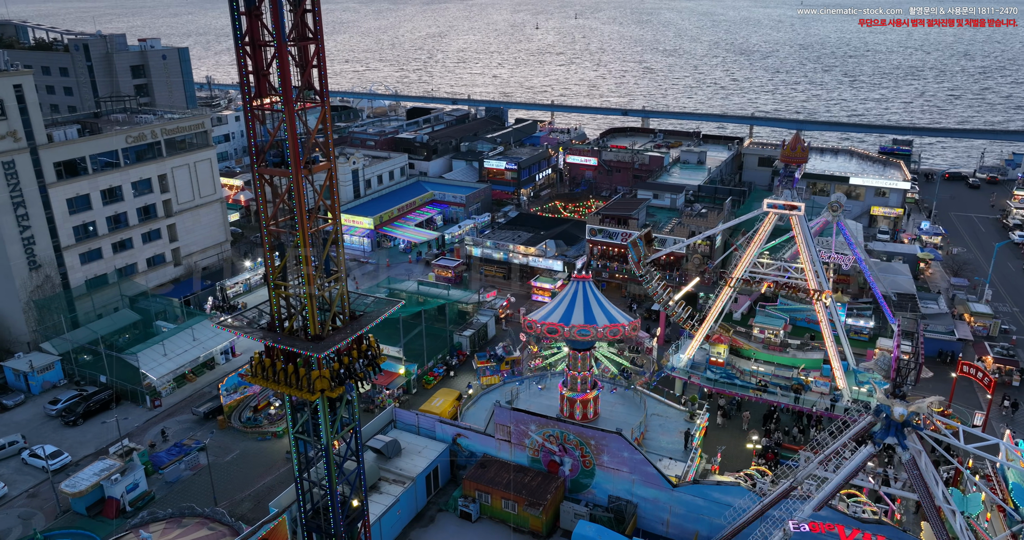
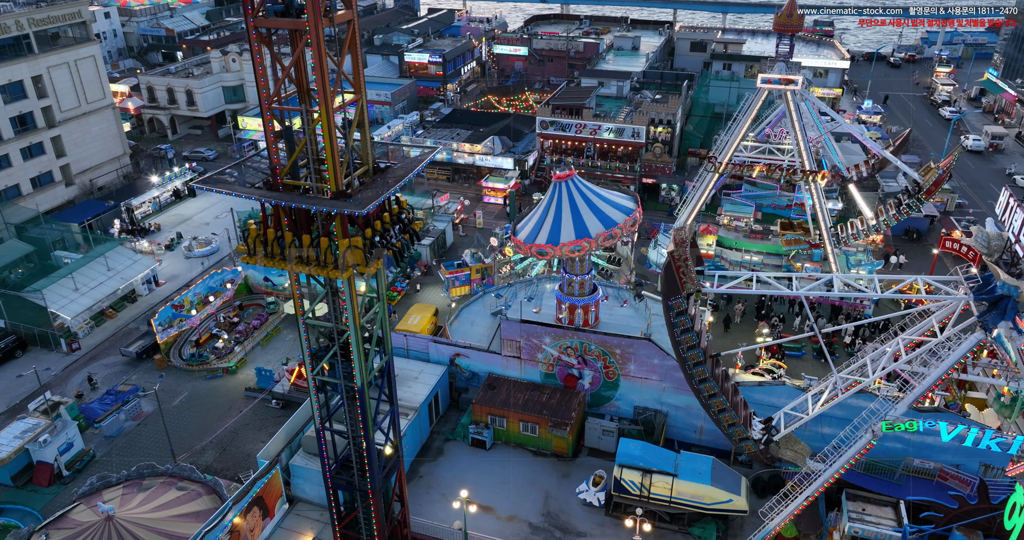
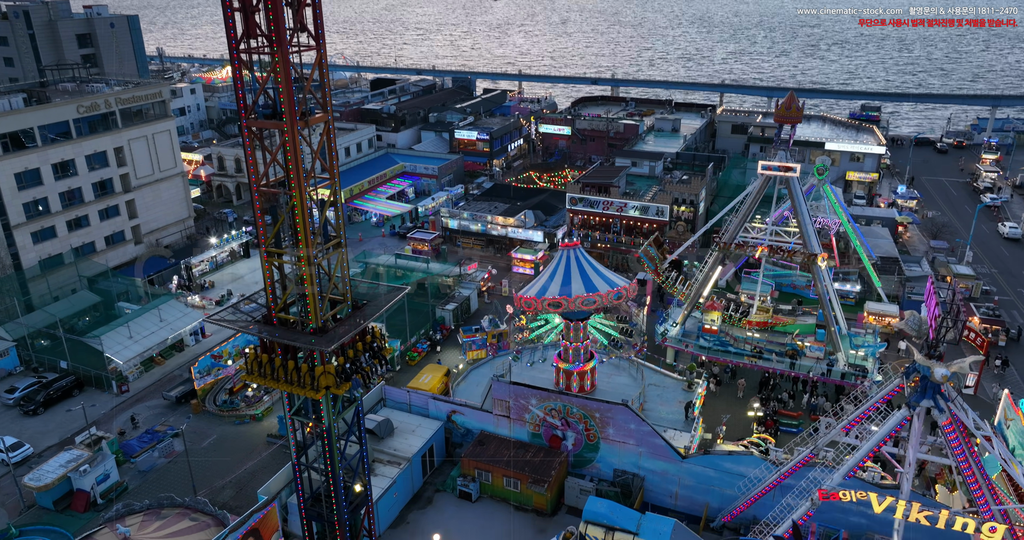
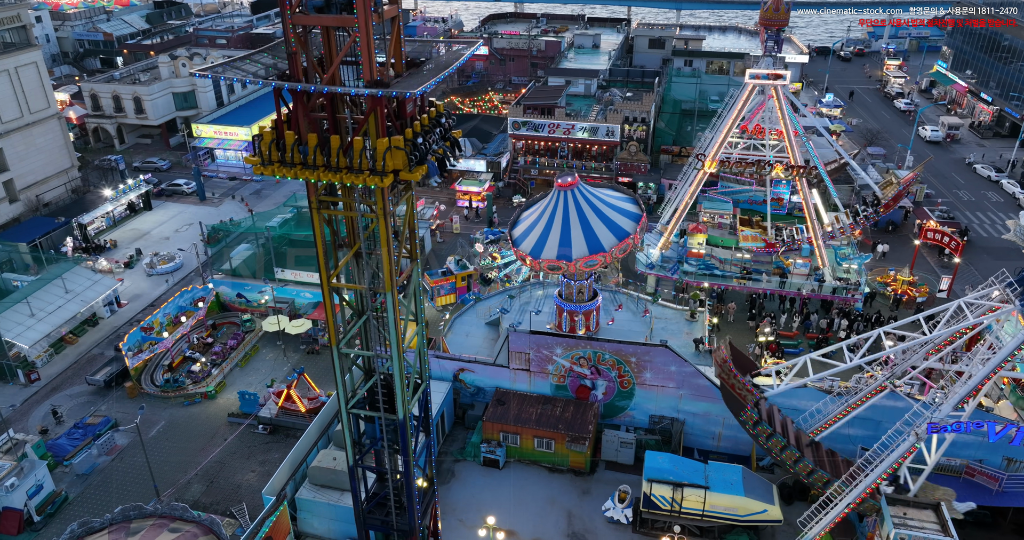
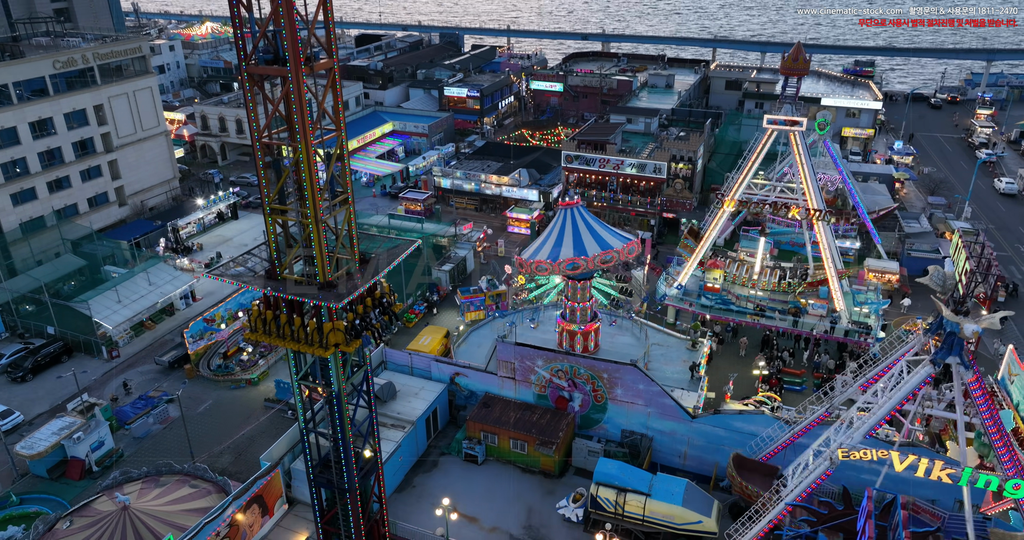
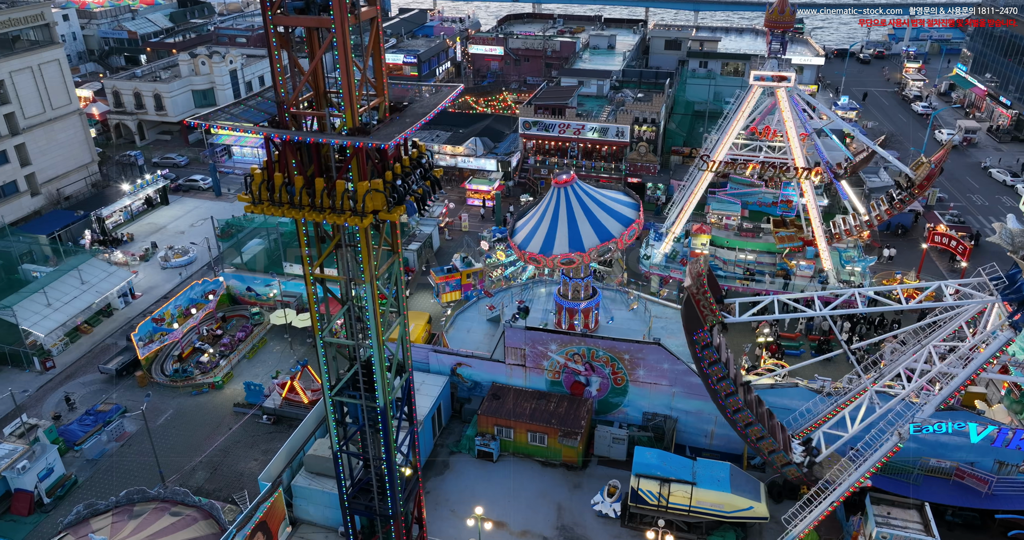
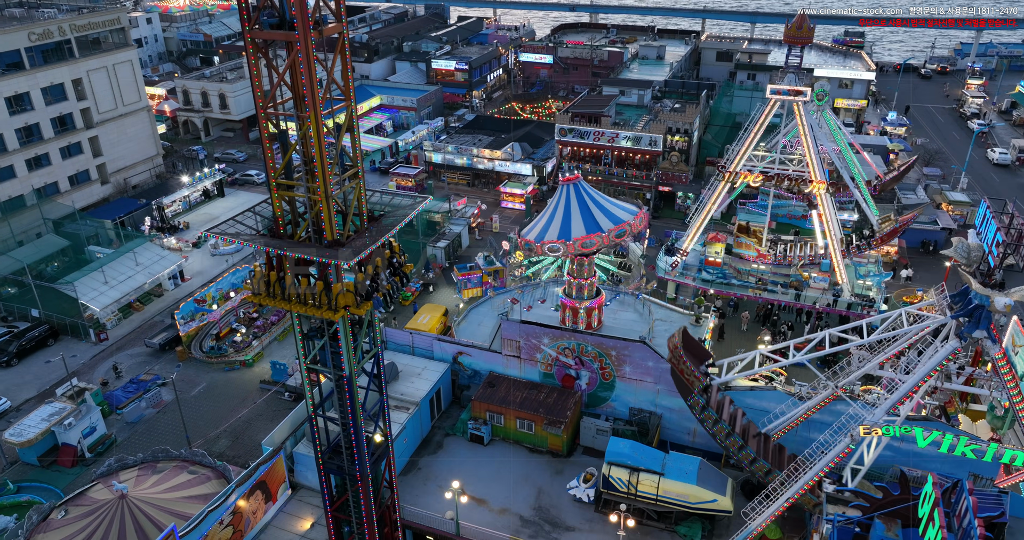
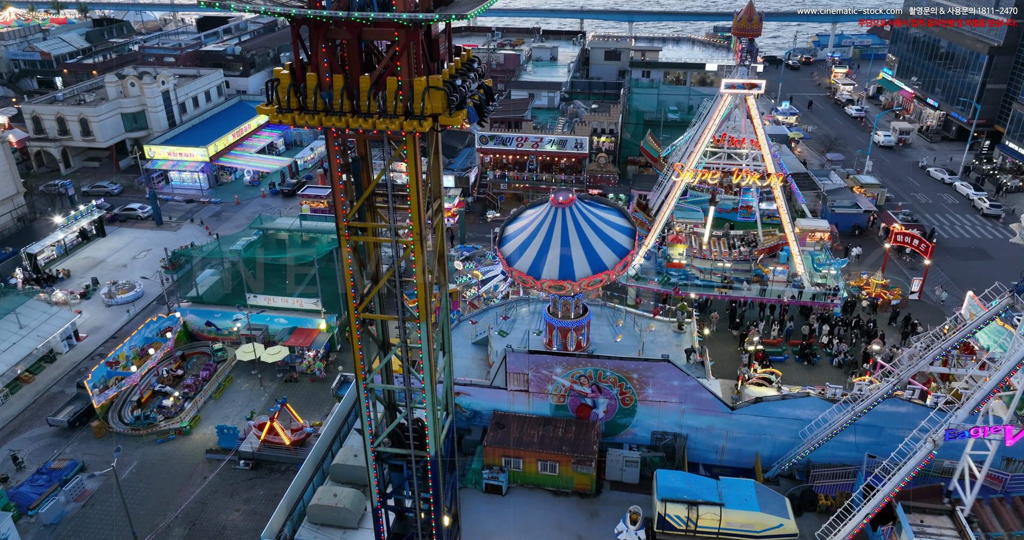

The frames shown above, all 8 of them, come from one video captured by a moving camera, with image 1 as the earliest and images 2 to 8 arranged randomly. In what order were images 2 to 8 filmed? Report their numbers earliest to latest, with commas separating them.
3, 5, 7, 2, 6, 4, 8
